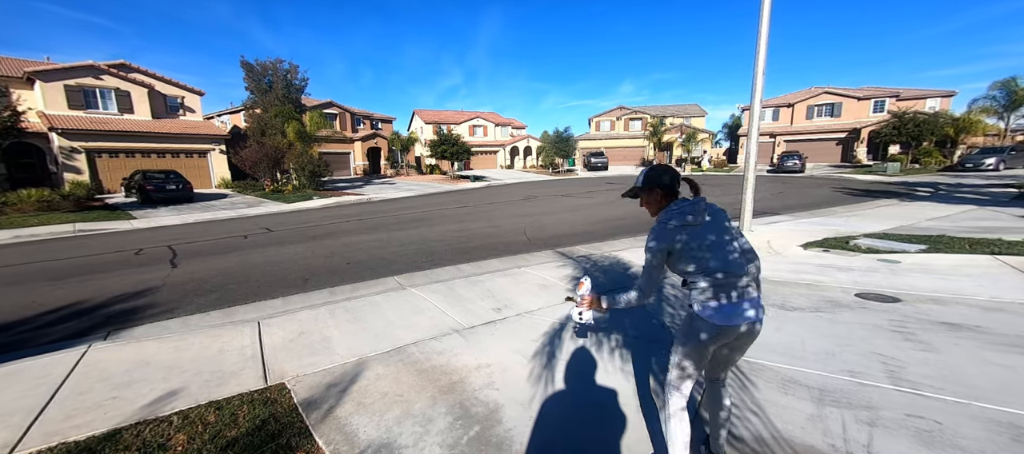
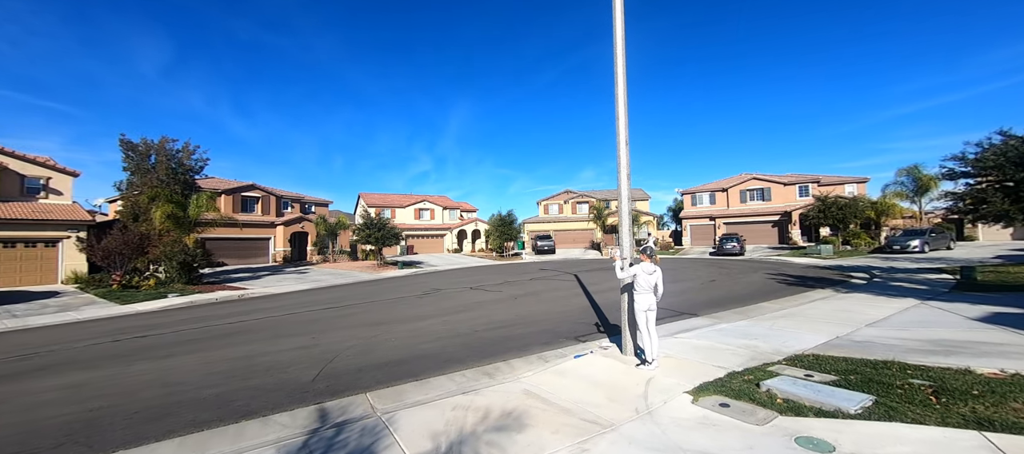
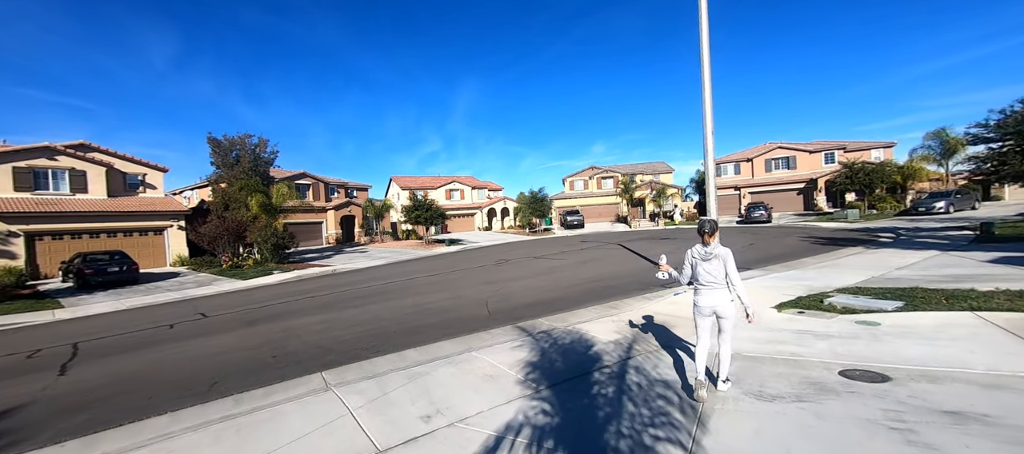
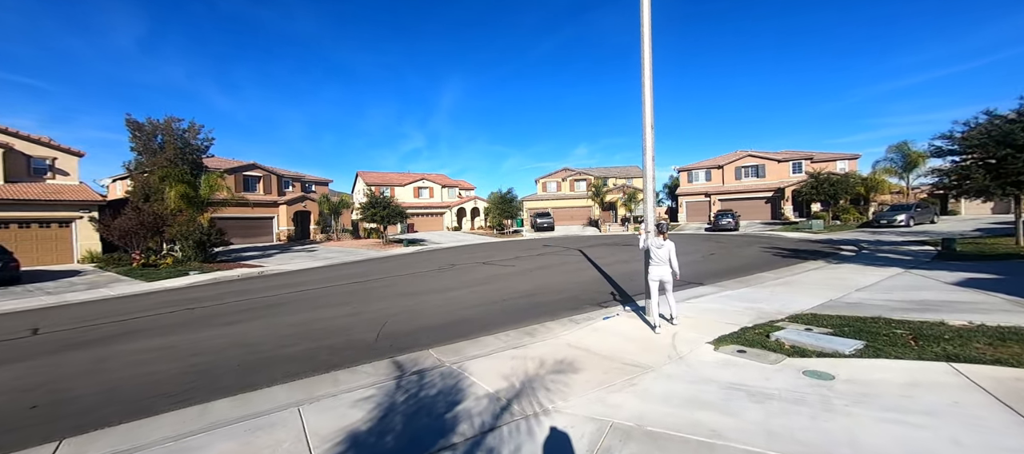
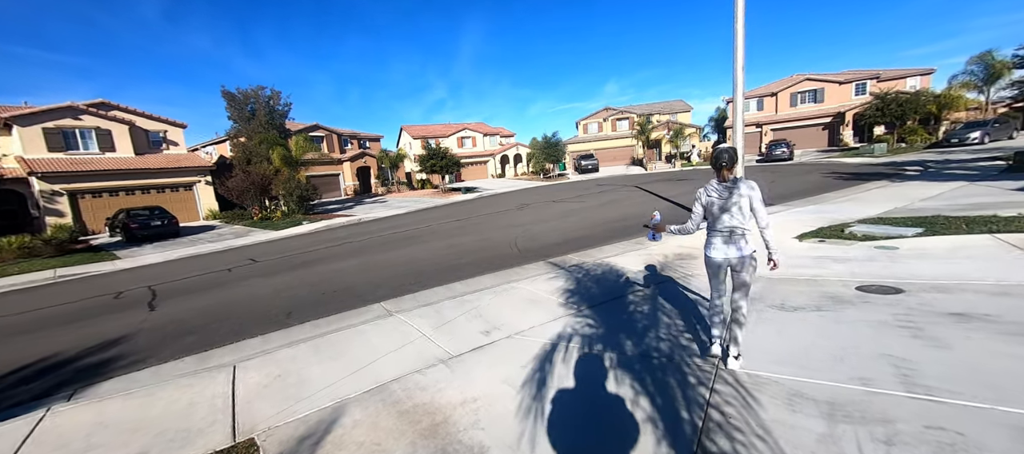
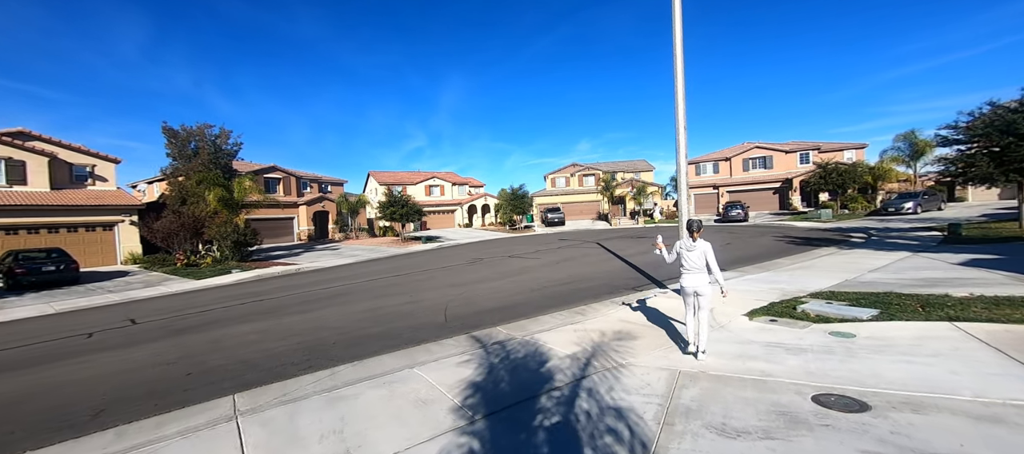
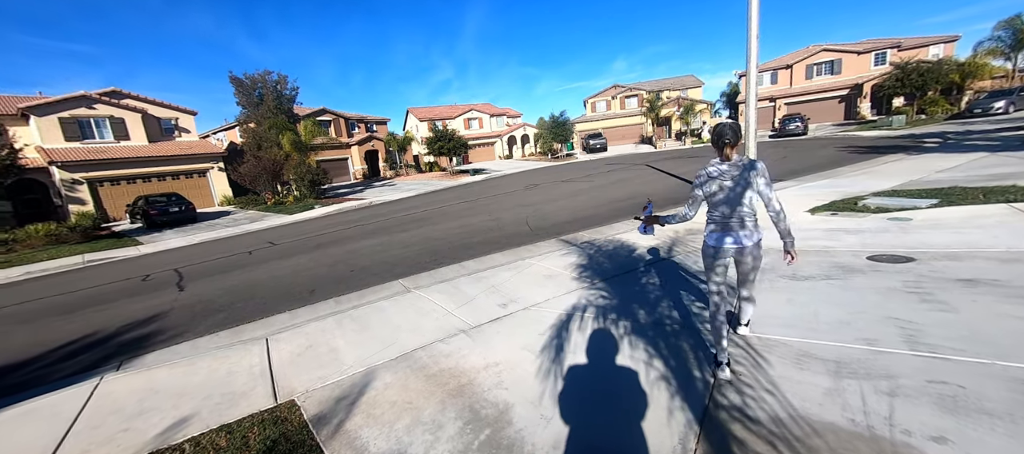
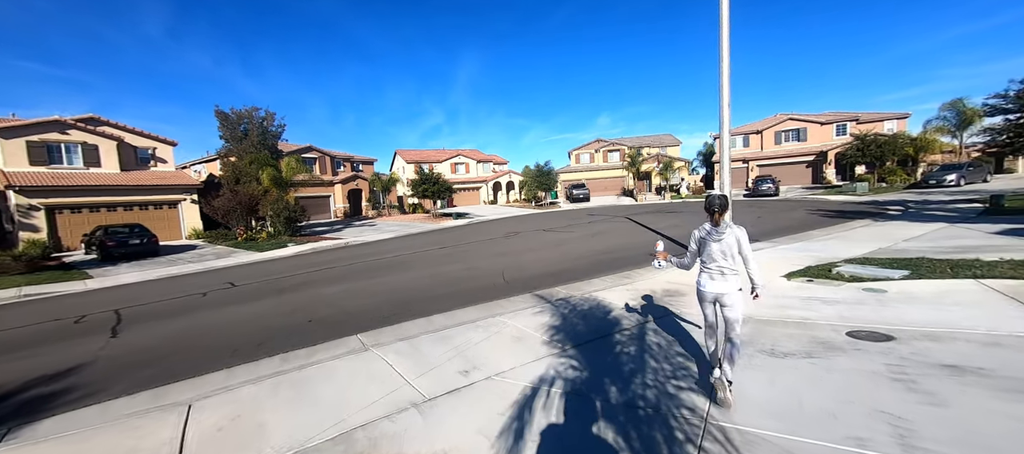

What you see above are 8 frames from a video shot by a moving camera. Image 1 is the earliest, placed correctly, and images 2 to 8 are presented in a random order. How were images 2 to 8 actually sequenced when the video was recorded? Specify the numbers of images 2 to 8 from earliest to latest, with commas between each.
7, 5, 8, 3, 6, 4, 2
